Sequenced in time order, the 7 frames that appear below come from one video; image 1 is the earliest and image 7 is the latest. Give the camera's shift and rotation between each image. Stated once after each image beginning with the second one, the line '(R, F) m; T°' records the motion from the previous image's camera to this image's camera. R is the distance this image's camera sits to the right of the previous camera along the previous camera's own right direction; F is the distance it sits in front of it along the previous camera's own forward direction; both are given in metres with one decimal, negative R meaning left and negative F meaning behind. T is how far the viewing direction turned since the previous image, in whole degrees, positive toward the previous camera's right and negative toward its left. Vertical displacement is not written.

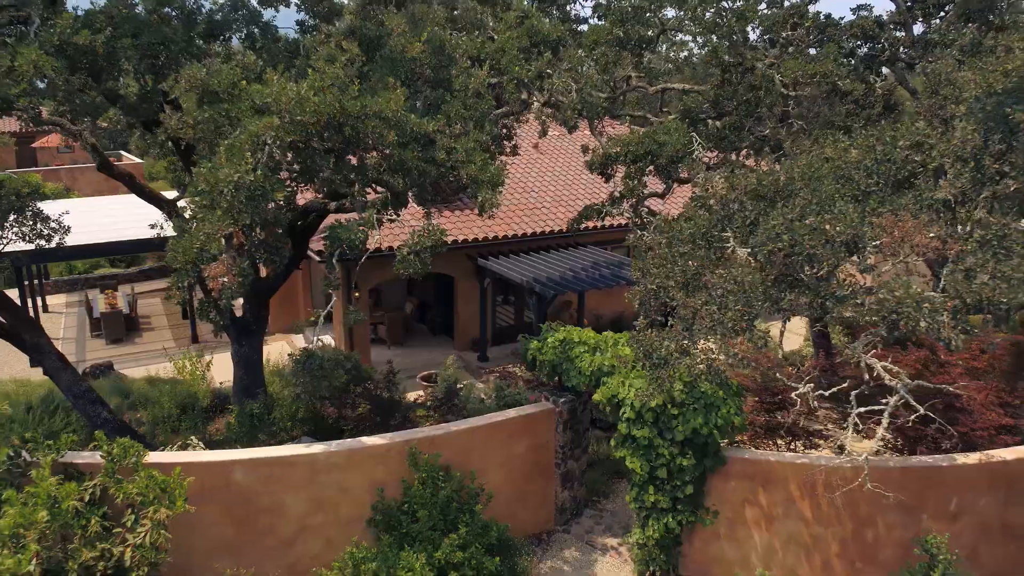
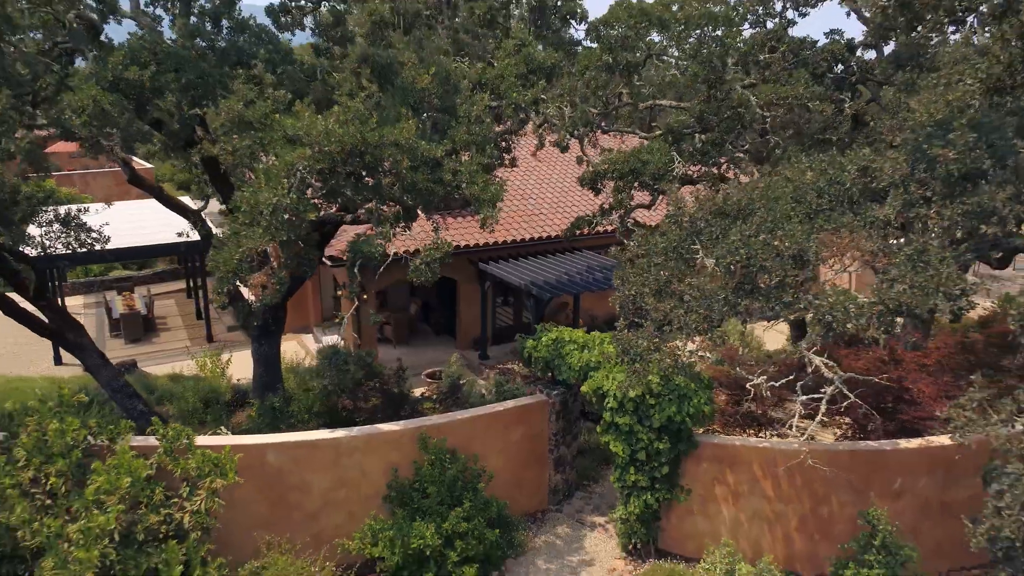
(0.0, -0.8) m; 0°
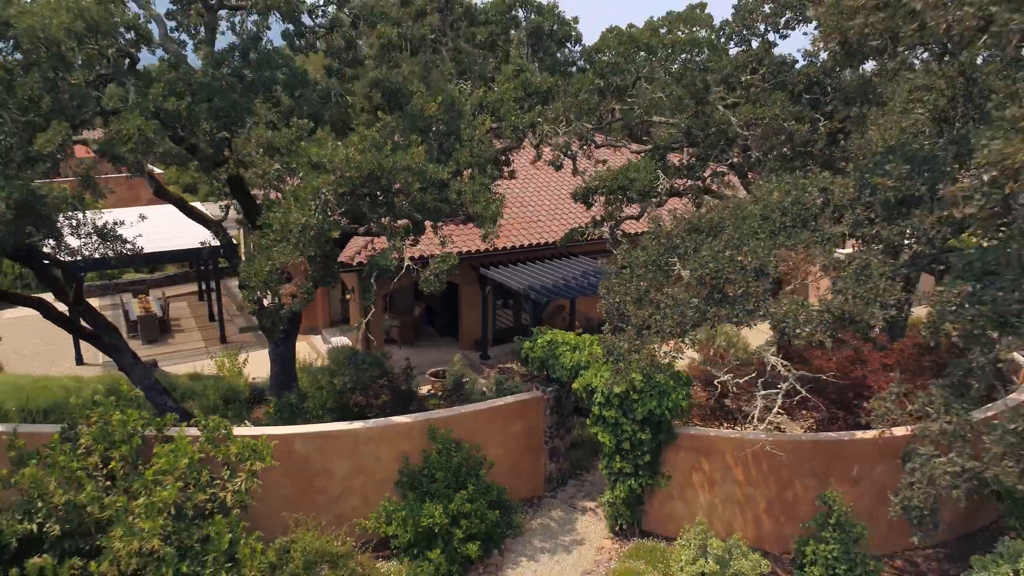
(0.0, -0.8) m; 0°
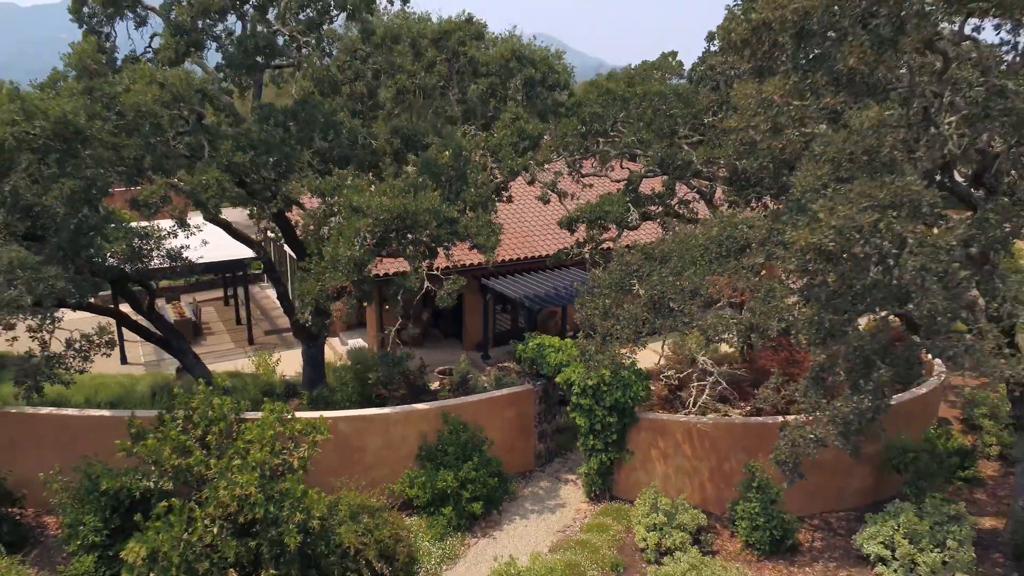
(+0.1, -2.0) m; 0°
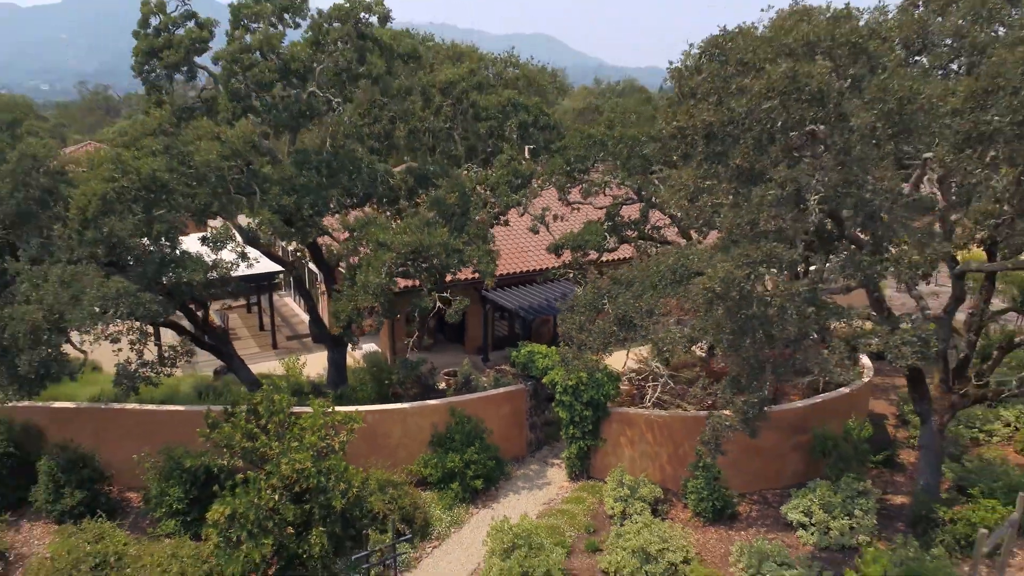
(+0.1, -2.2) m; 0°
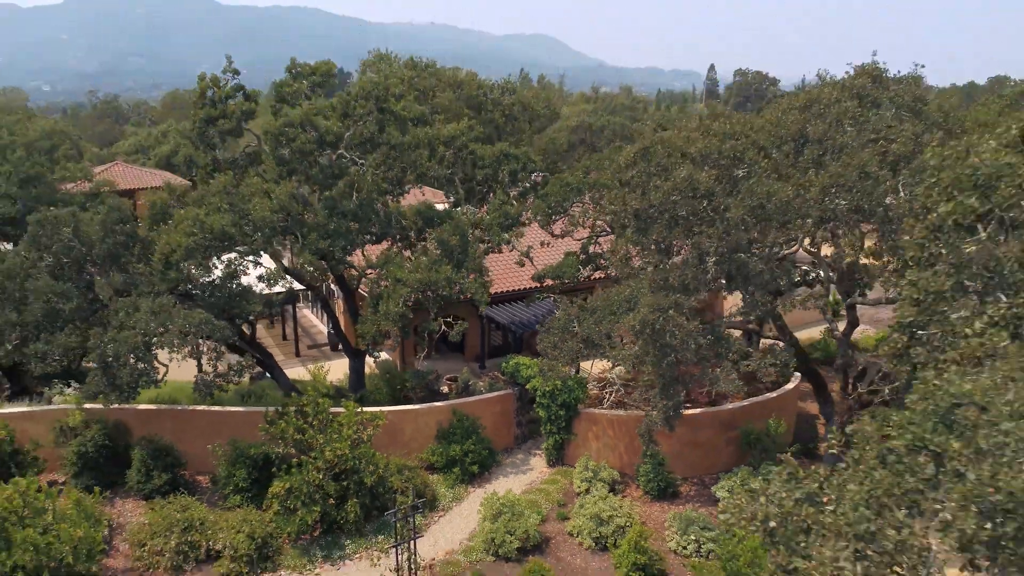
(+0.4, -3.1) m; 0°
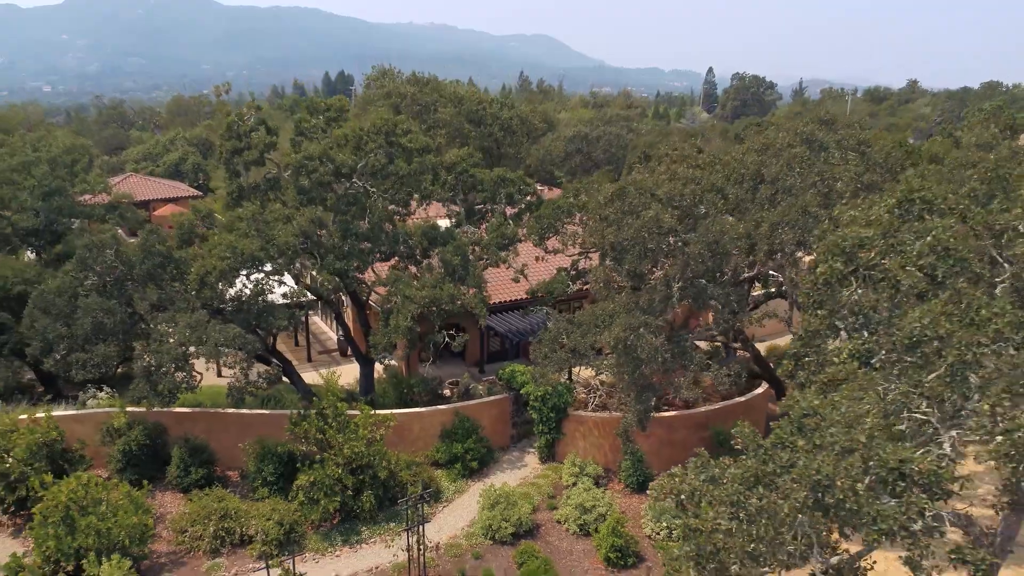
(+0.2, -1.8) m; 0°
